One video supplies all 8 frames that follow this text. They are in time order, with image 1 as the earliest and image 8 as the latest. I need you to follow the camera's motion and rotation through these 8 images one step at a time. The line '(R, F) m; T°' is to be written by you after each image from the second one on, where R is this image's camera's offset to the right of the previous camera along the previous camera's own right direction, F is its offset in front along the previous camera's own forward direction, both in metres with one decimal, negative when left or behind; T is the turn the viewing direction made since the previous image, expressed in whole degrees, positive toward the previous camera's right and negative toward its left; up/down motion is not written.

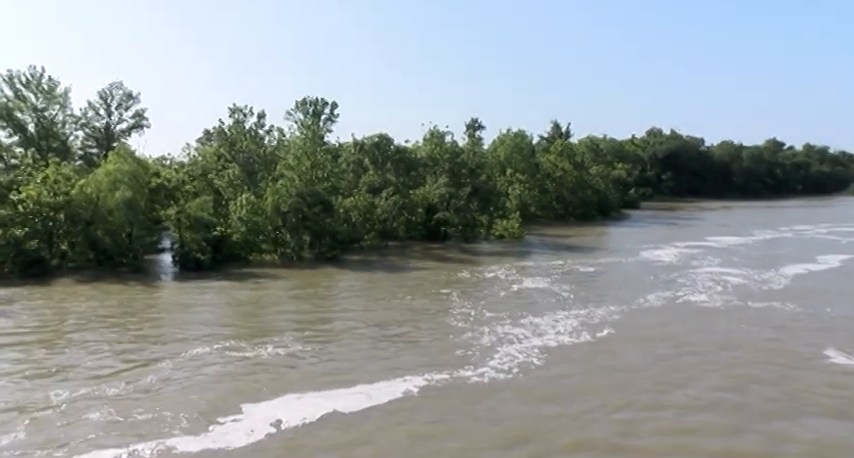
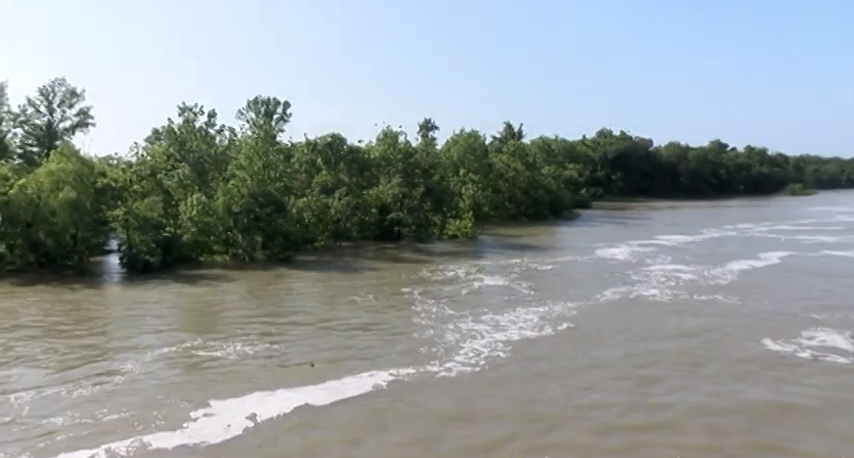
(-0.2, -0.2) m; +4°
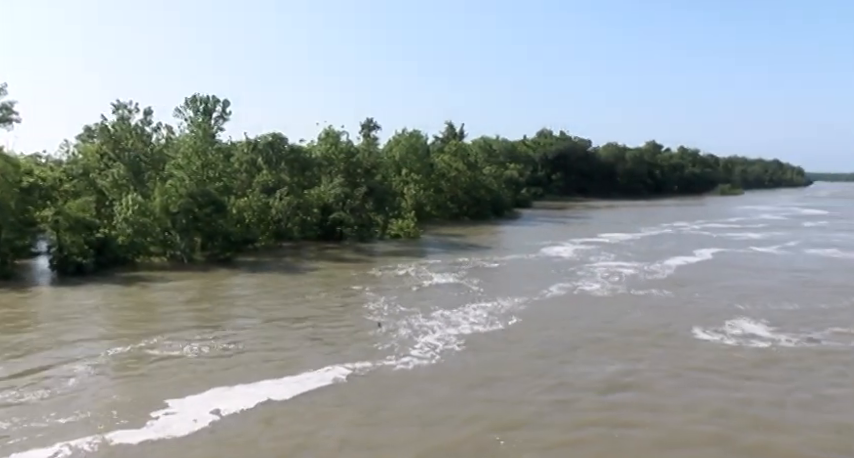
(-0.2, -0.2) m; +5°
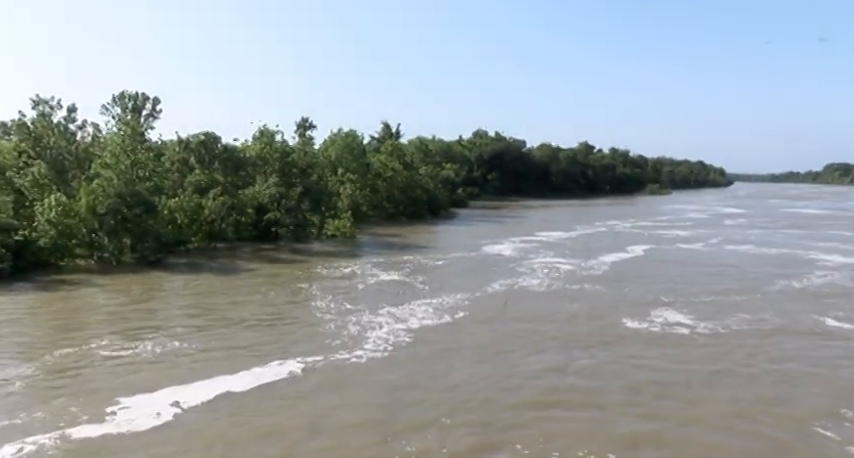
(-0.2, -0.2) m; +6°
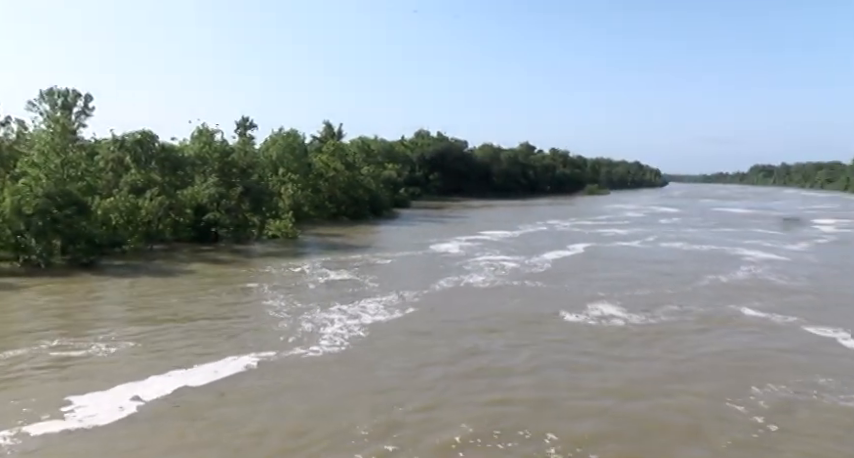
(-0.2, -0.3) m; +5°
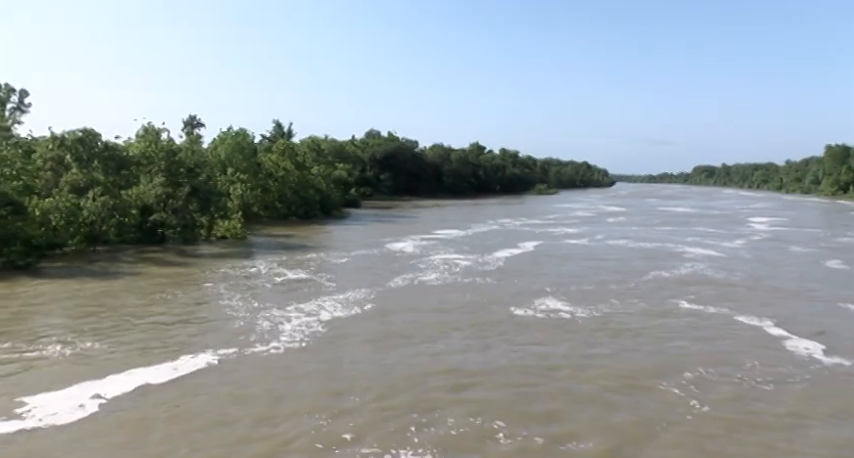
(-0.1, -0.3) m; +4°
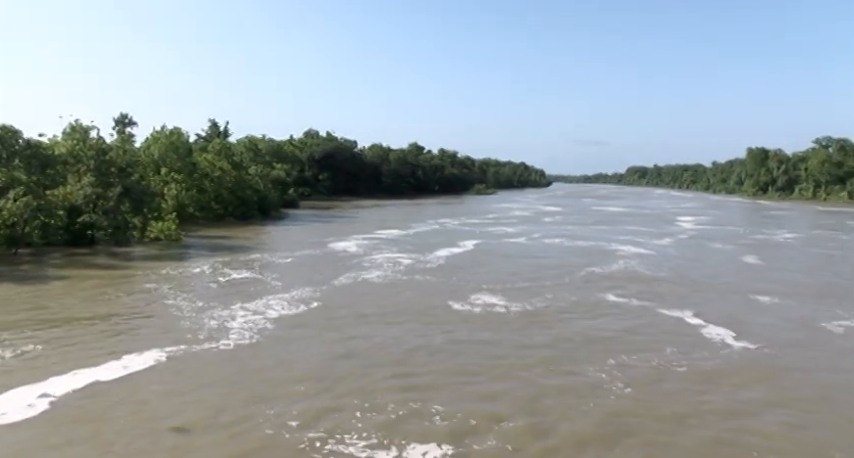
(-0.1, -0.5) m; +5°
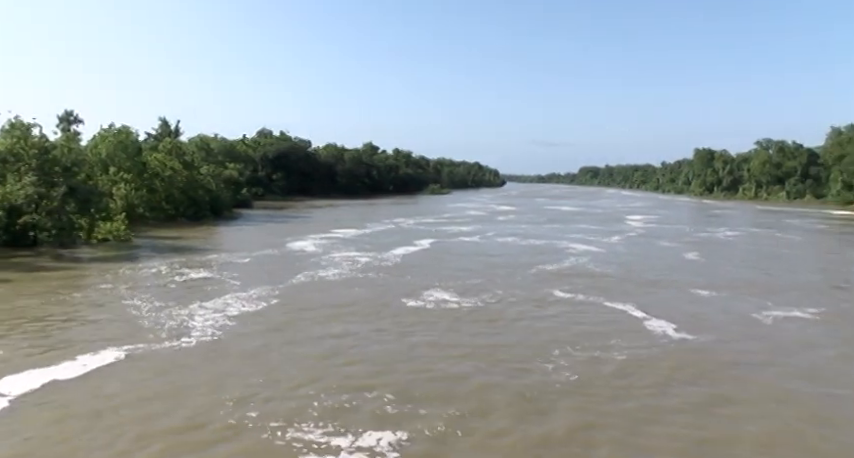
(0.0, -0.4) m; +4°
